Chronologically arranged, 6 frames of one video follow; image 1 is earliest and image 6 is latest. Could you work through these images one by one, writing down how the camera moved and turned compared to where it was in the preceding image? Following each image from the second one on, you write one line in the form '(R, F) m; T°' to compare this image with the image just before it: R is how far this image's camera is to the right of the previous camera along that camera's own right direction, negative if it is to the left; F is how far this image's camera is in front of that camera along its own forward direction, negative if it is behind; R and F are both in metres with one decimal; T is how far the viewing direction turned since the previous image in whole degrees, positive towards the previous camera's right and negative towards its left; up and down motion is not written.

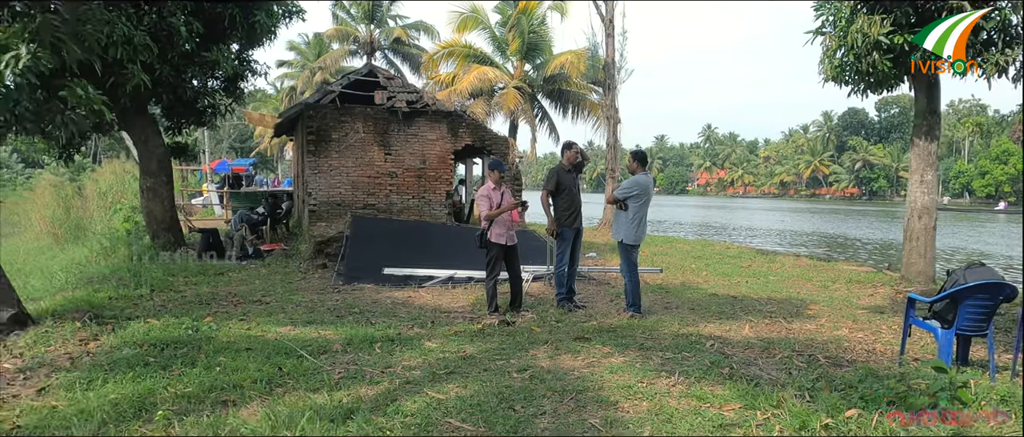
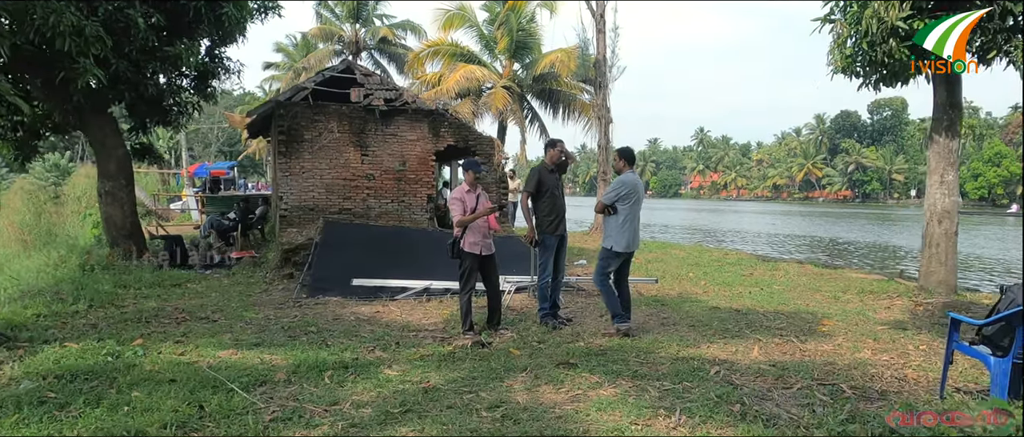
(+0.1, +0.7) m; +1°
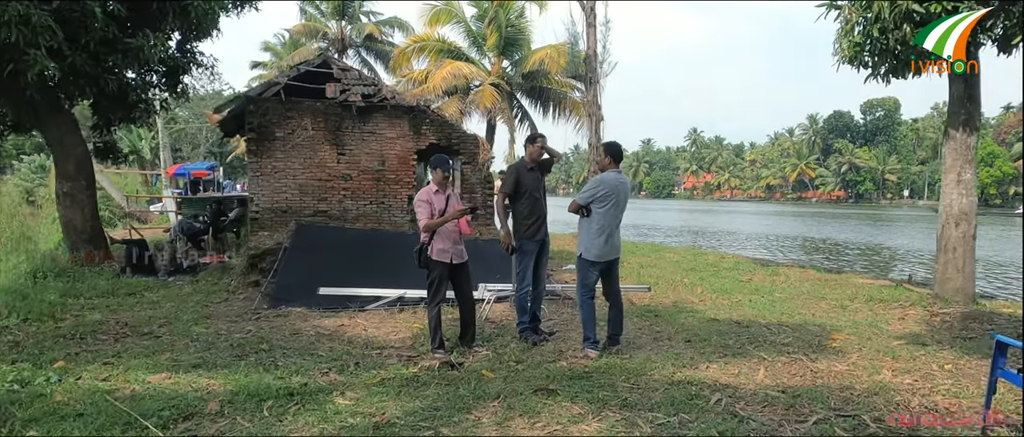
(+0.1, +0.6) m; +1°
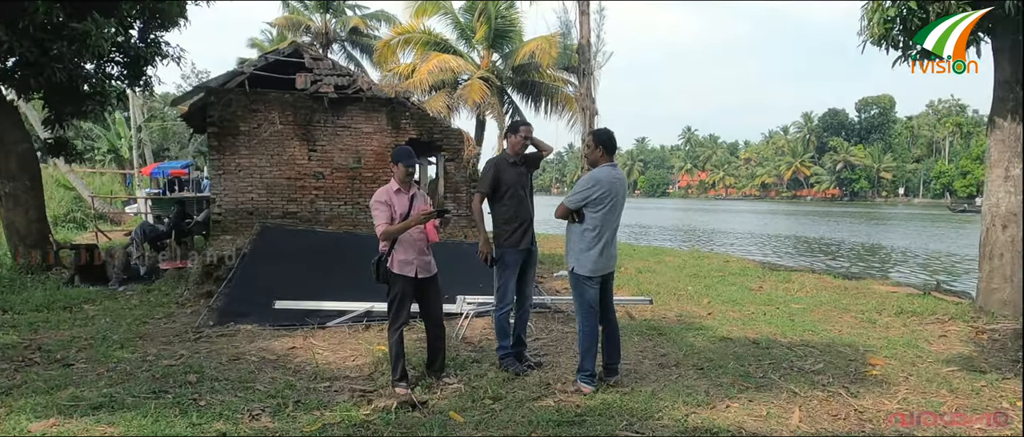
(+0.1, +0.8) m; 0°
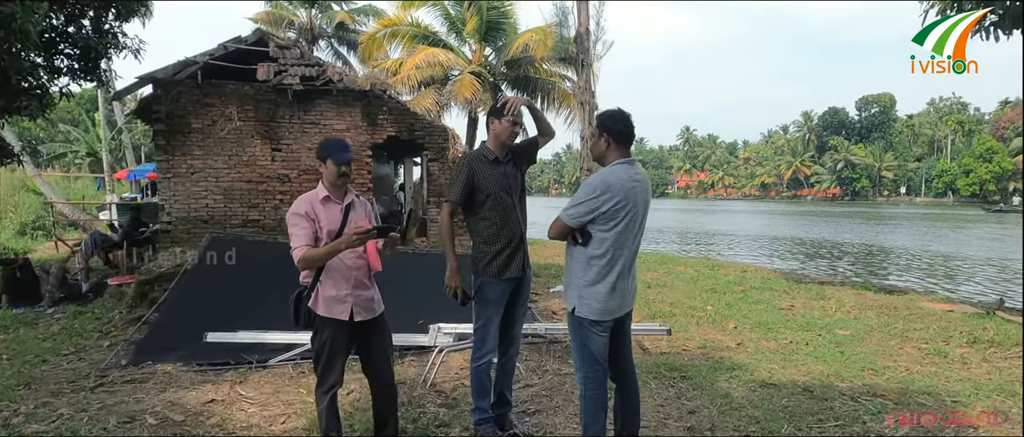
(+0.1, +1.1) m; 0°
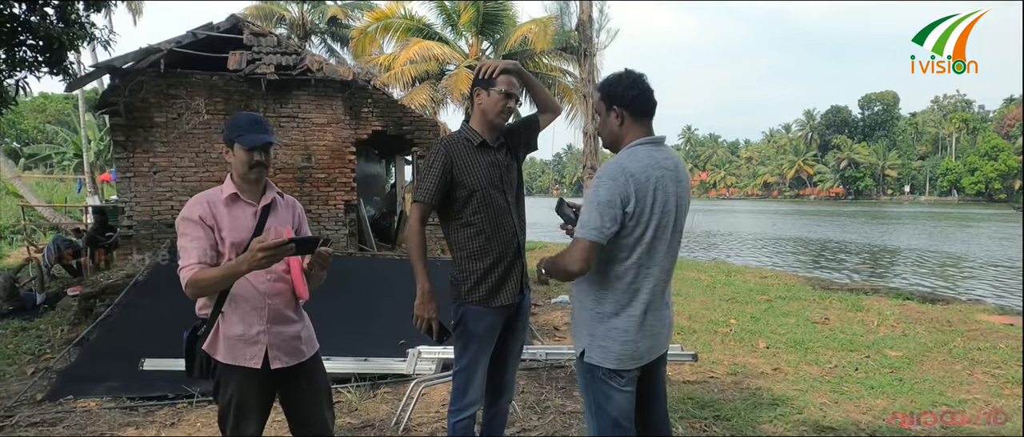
(0.0, +0.8) m; 0°
